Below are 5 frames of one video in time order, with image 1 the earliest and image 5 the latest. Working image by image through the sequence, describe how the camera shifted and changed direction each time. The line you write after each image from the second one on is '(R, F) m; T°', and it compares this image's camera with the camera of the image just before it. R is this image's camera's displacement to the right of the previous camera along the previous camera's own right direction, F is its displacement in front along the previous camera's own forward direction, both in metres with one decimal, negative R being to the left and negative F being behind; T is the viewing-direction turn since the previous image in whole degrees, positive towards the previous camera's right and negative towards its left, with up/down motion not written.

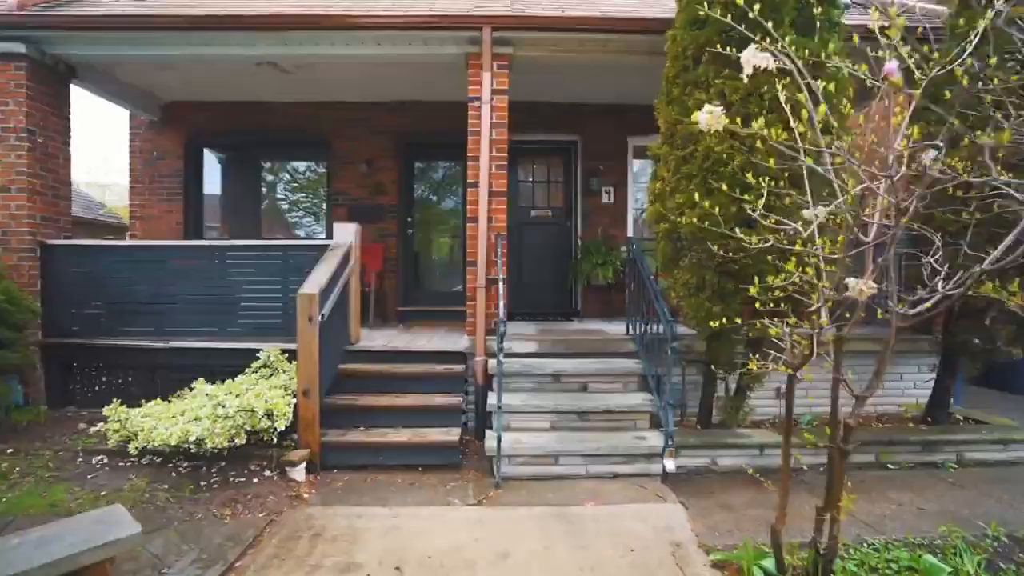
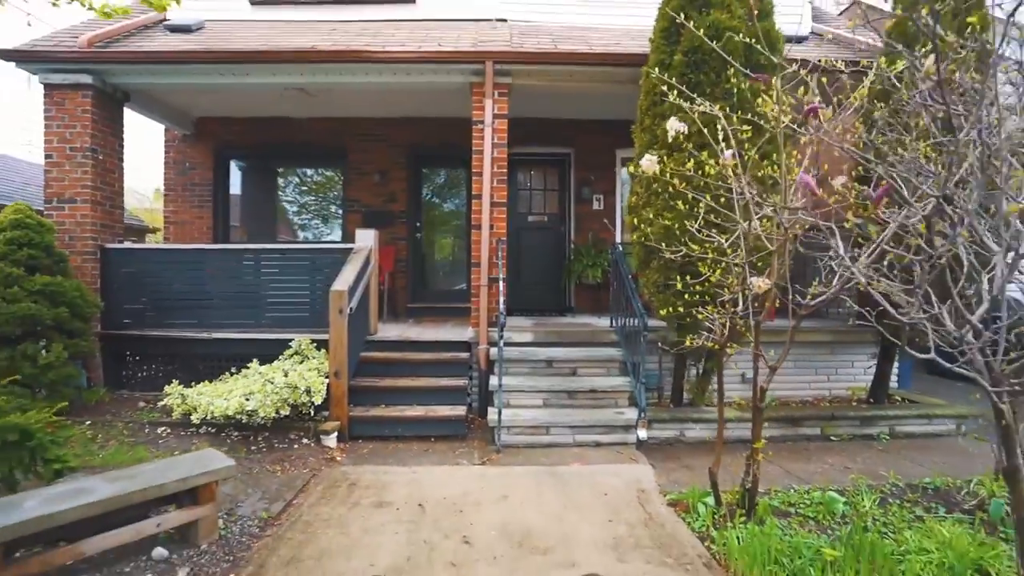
(0.0, -0.8) m; 0°
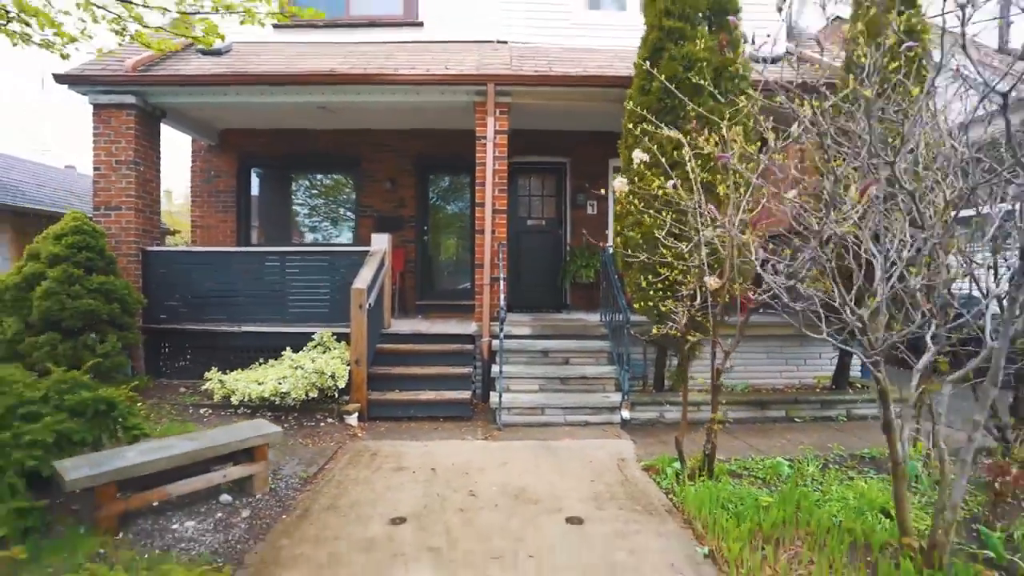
(0.0, -0.7) m; 0°
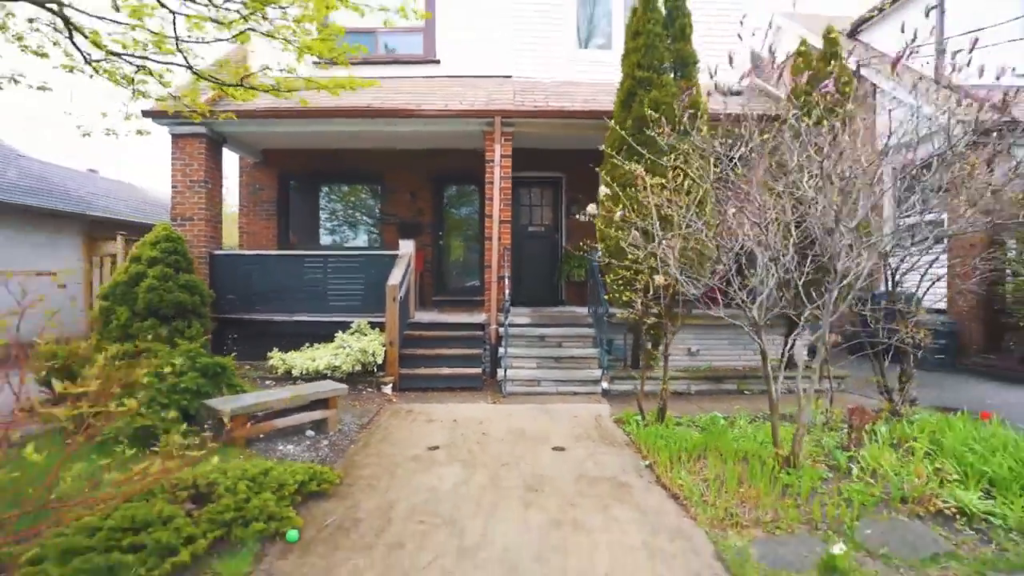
(0.0, -1.5) m; 0°
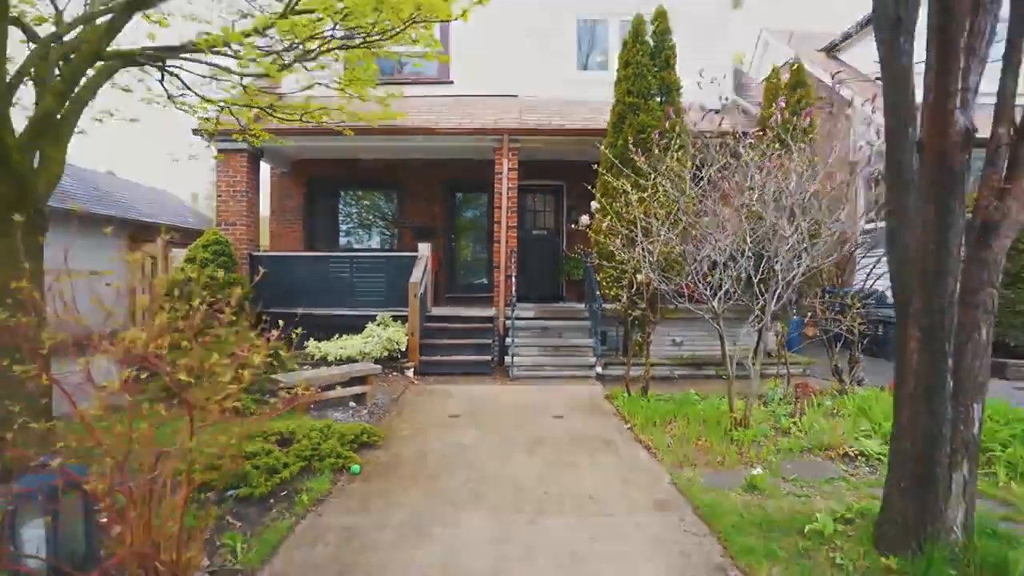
(0.0, -1.1) m; 0°
